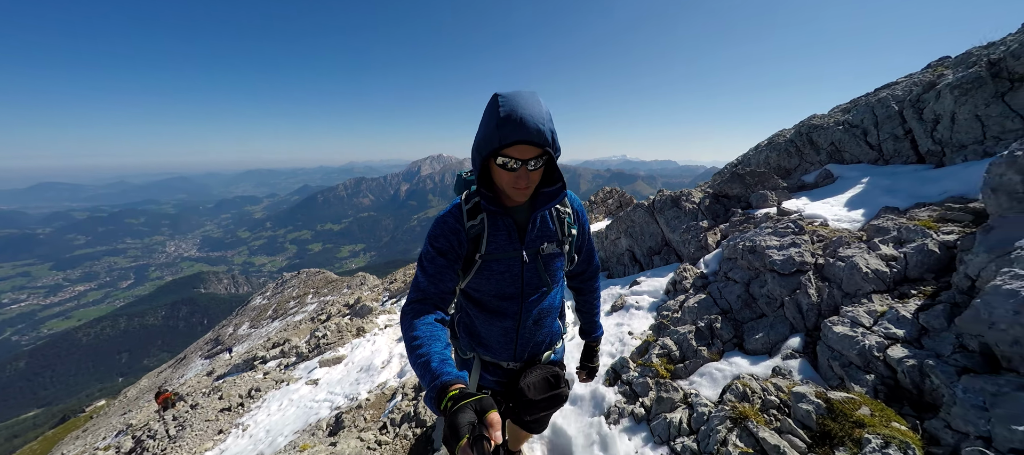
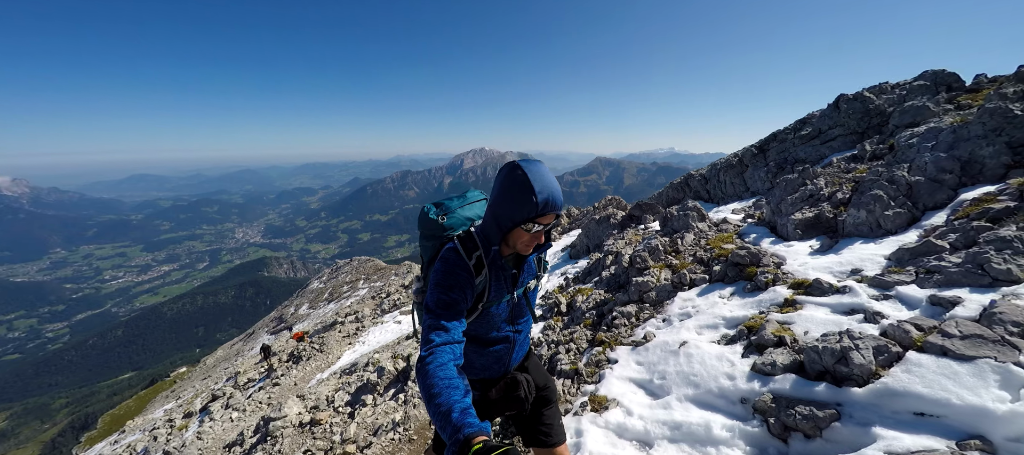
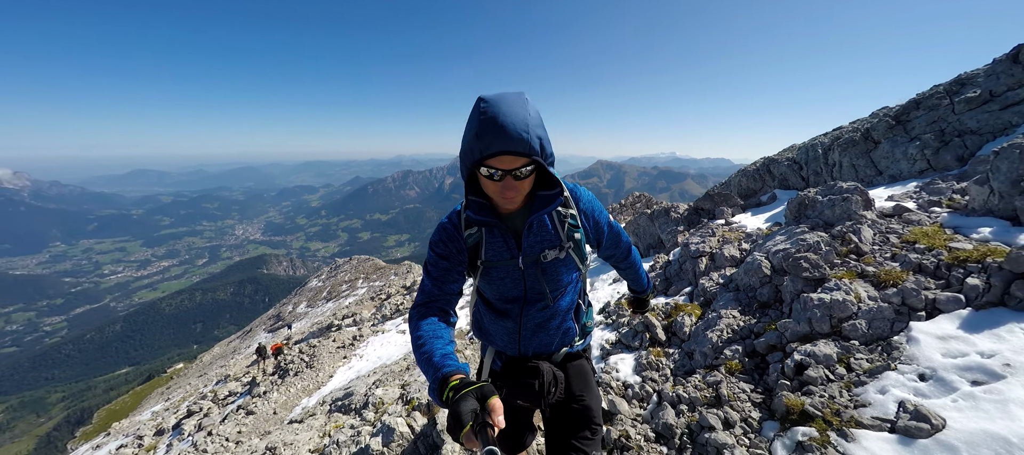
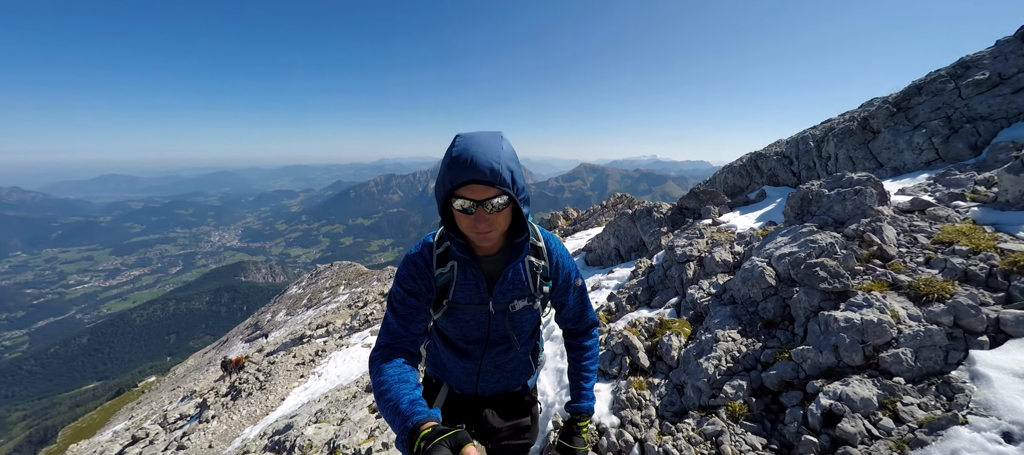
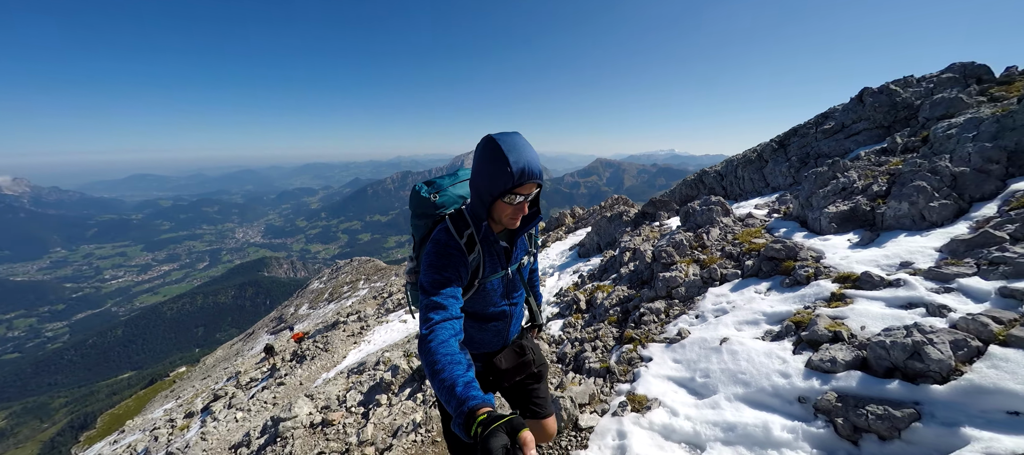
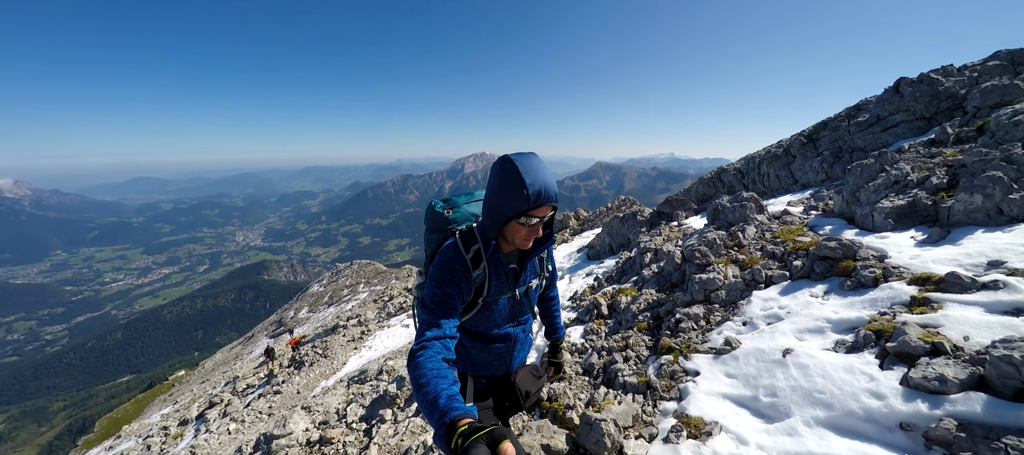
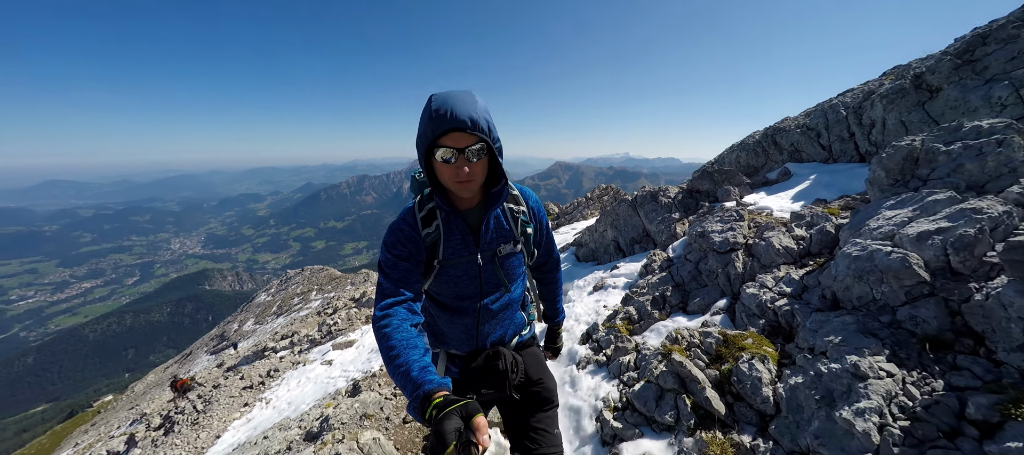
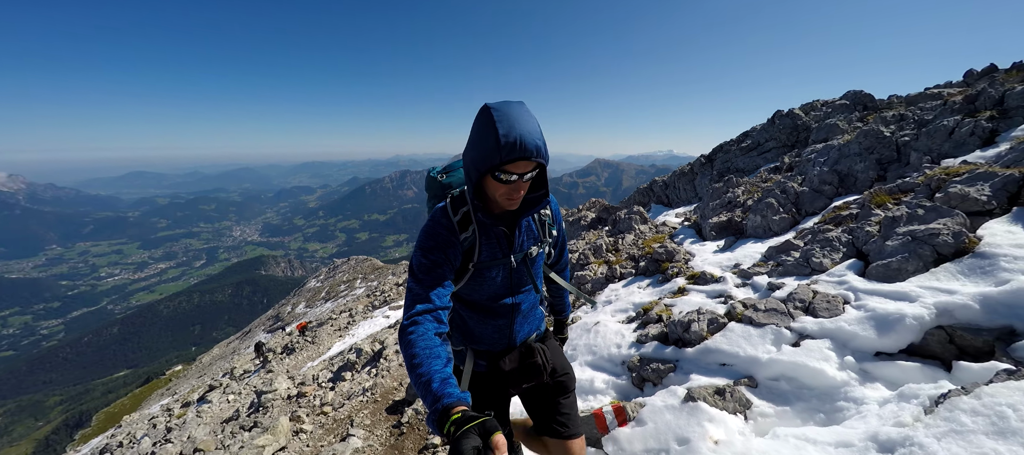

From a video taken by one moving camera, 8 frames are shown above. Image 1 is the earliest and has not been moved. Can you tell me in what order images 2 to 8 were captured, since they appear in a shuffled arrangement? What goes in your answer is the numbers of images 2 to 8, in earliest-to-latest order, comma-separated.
7, 4, 3, 6, 5, 2, 8
